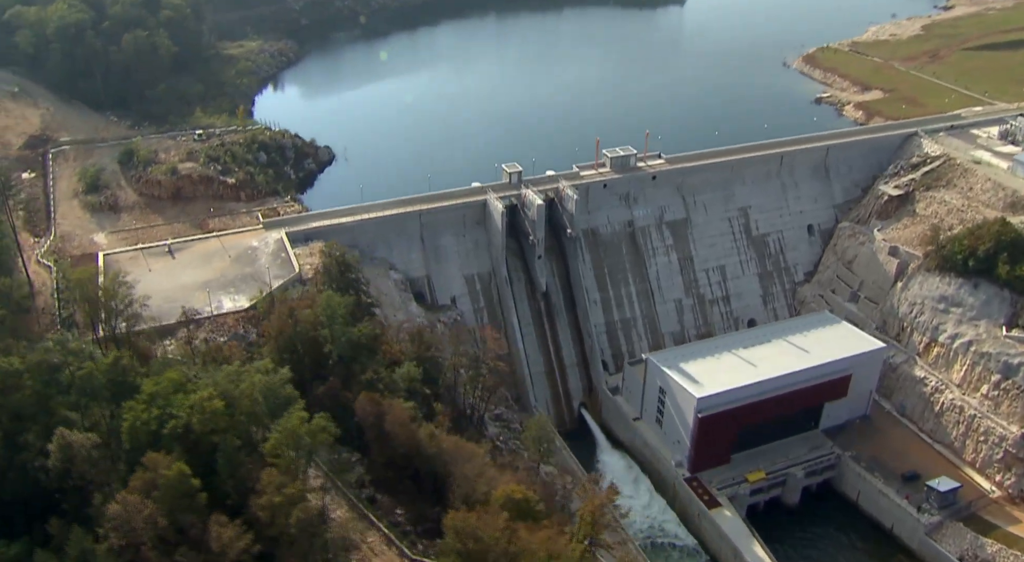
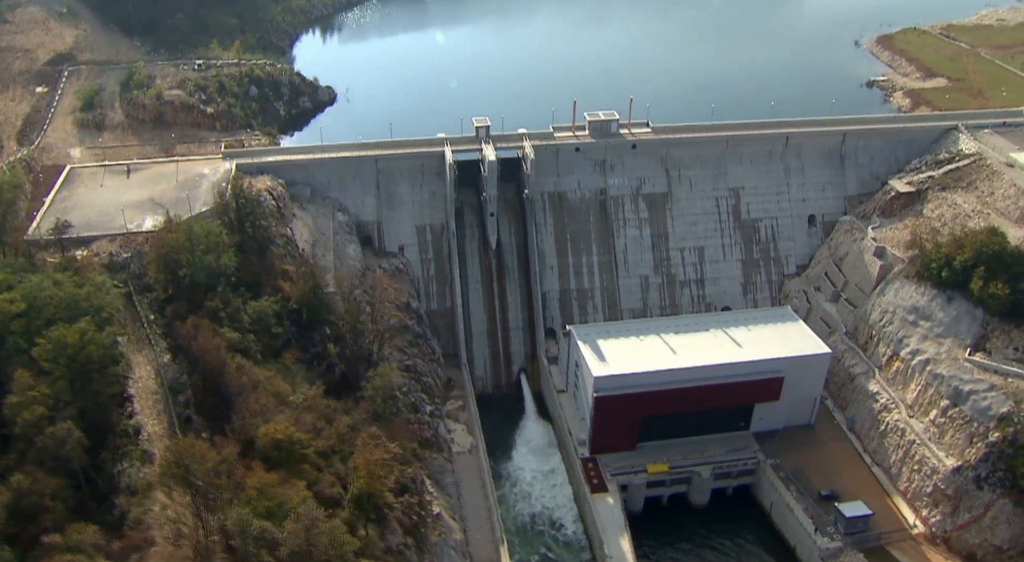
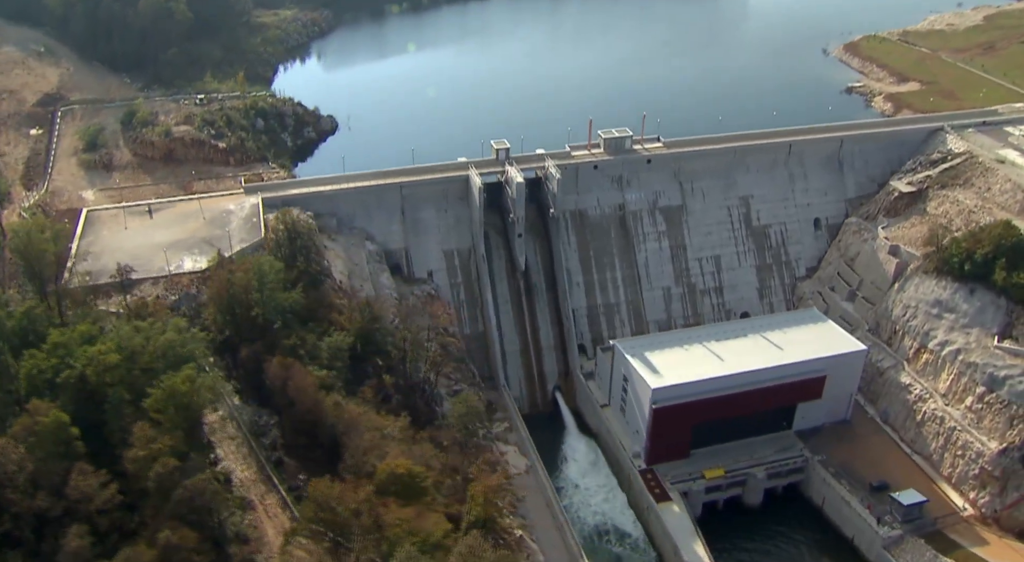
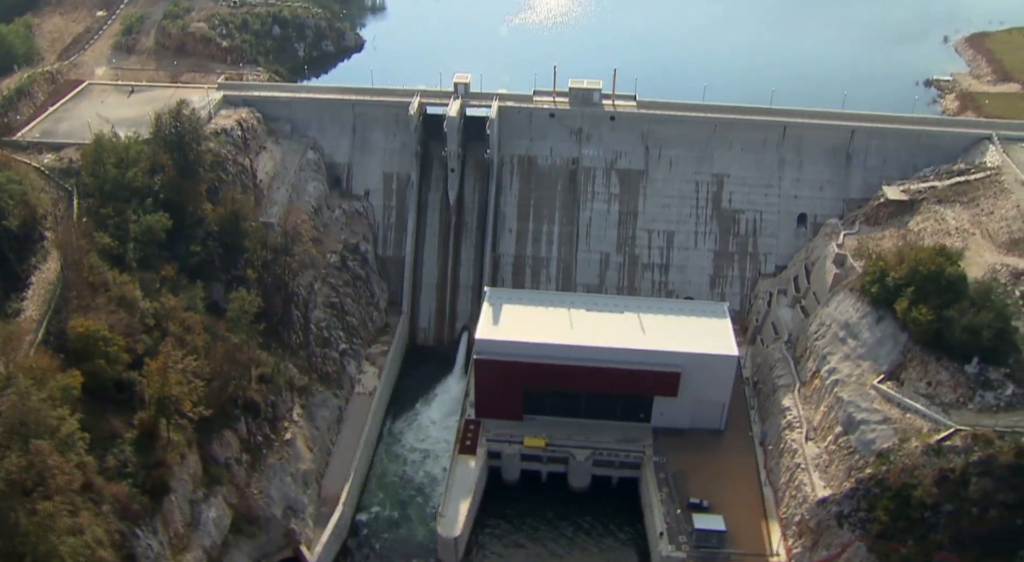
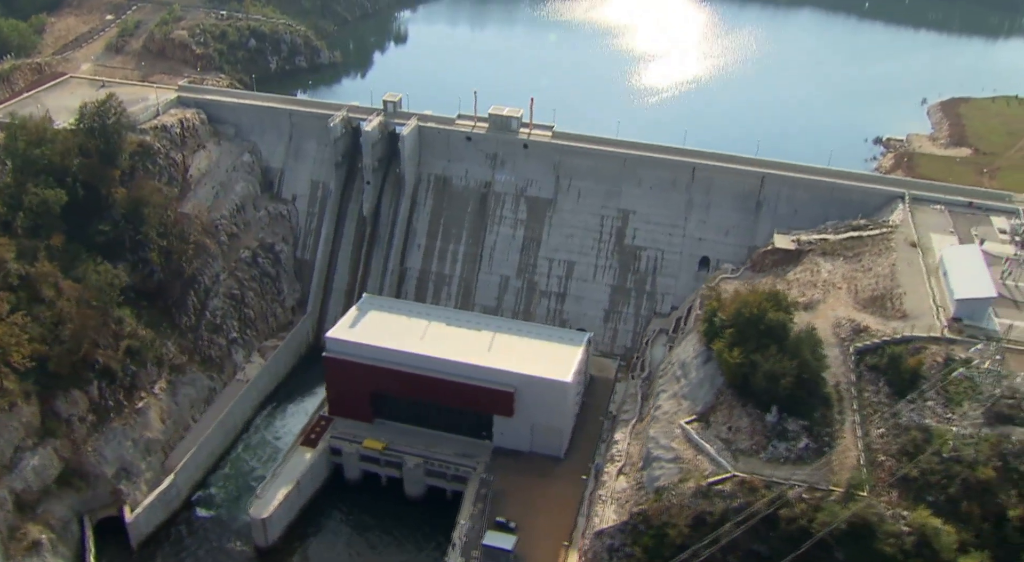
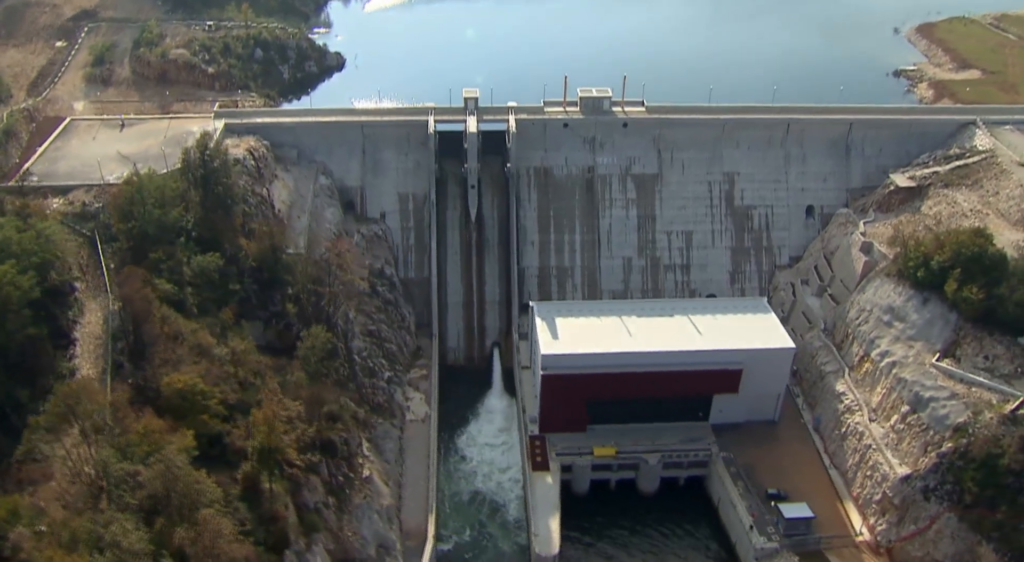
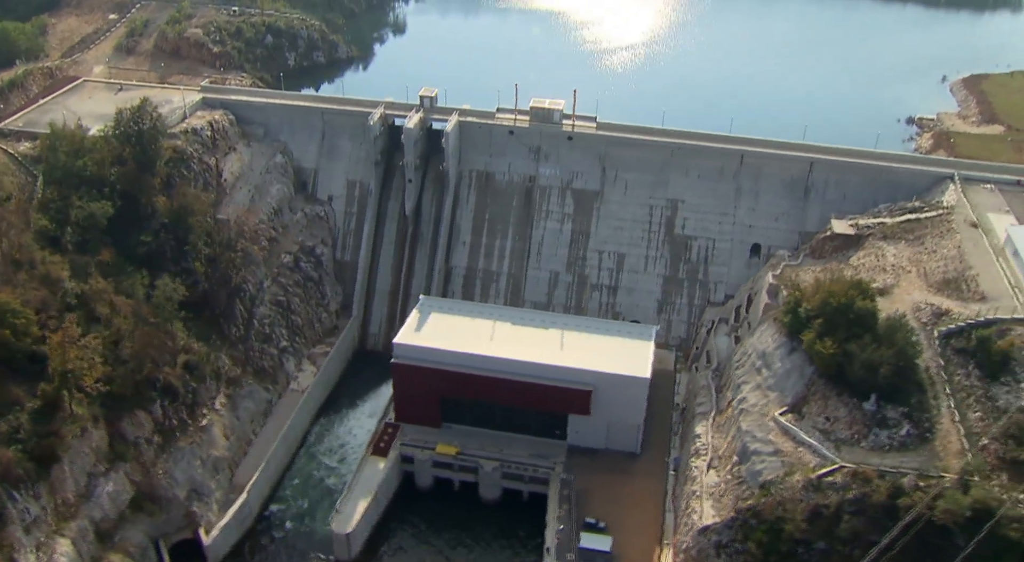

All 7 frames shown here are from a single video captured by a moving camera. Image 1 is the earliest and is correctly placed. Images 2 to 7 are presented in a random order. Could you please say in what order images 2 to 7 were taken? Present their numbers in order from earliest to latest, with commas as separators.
3, 2, 6, 4, 7, 5
